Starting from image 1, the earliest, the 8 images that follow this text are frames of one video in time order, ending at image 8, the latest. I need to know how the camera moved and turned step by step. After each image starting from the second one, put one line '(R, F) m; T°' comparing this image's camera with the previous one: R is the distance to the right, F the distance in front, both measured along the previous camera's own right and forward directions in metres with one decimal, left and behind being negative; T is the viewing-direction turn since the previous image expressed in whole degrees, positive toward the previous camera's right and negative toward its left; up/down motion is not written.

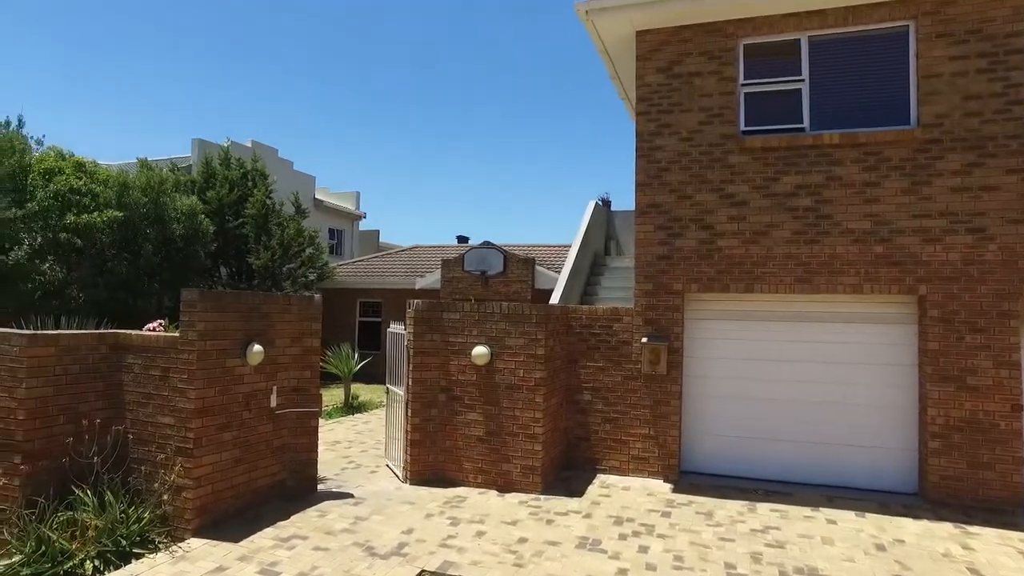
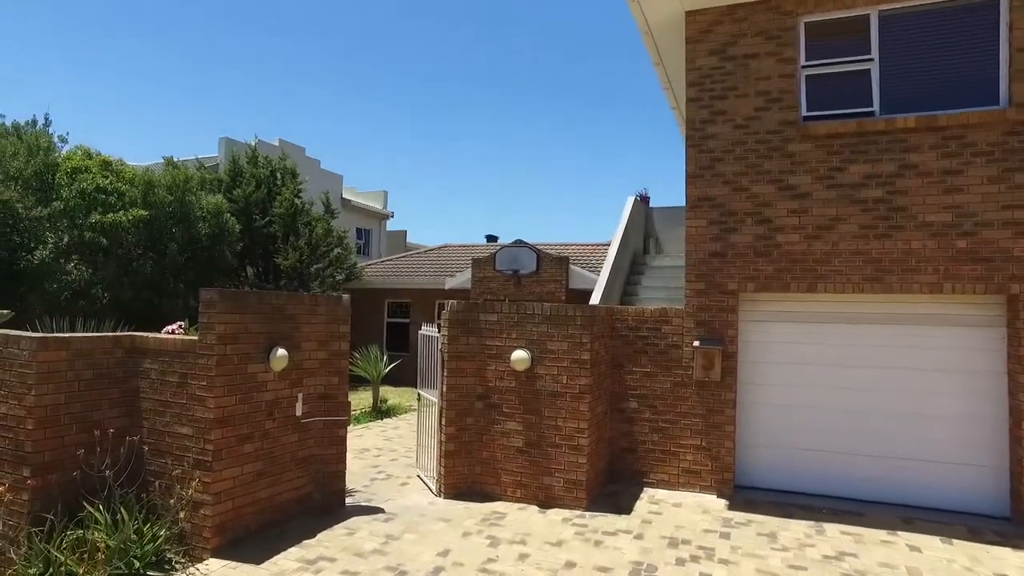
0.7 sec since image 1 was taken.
(-0.1, +0.5) m; -2°
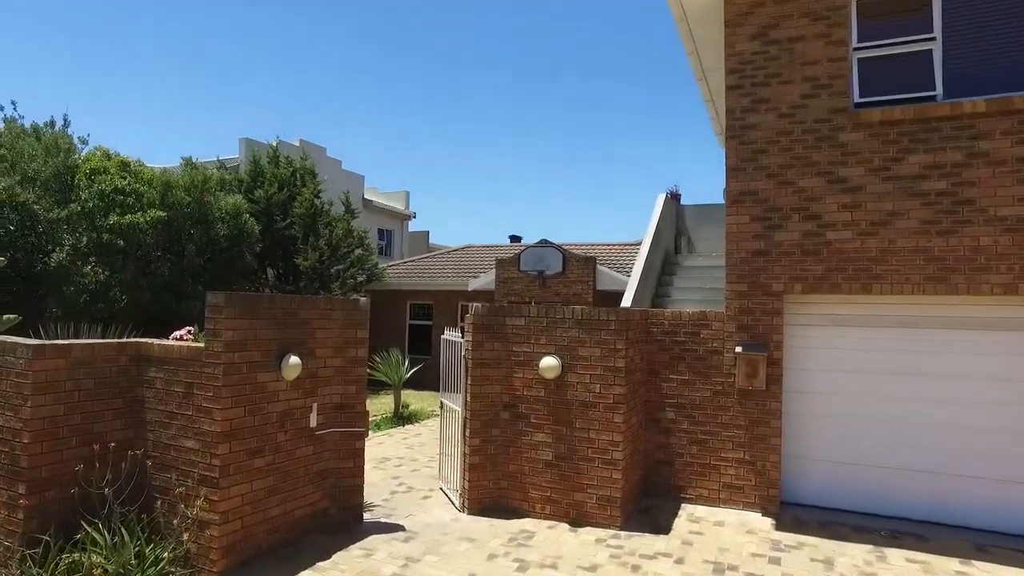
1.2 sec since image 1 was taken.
(0.0, +0.4) m; -2°
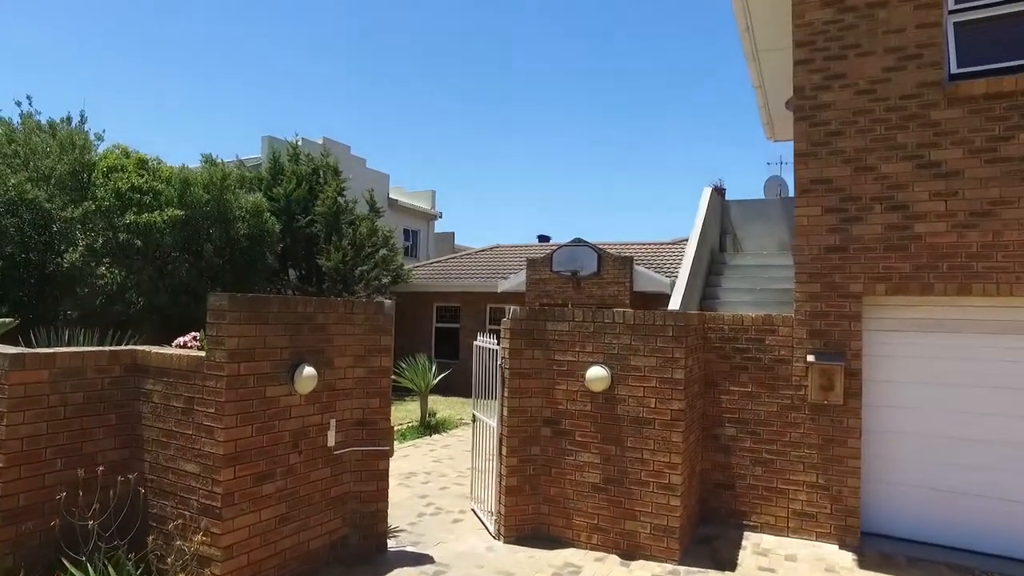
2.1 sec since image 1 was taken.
(-0.1, +0.7) m; -2°
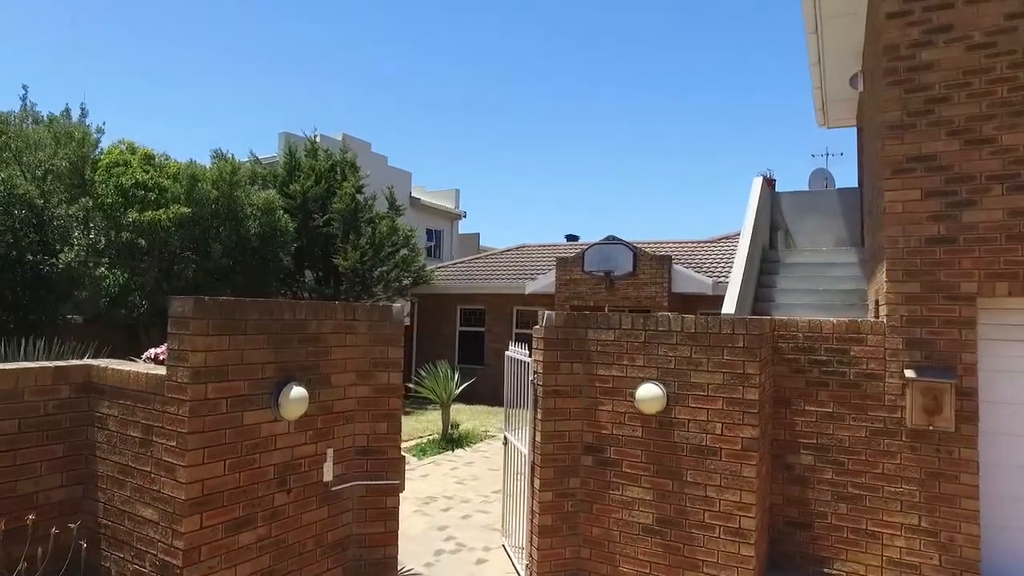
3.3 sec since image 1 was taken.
(-0.1, +0.9) m; -2°
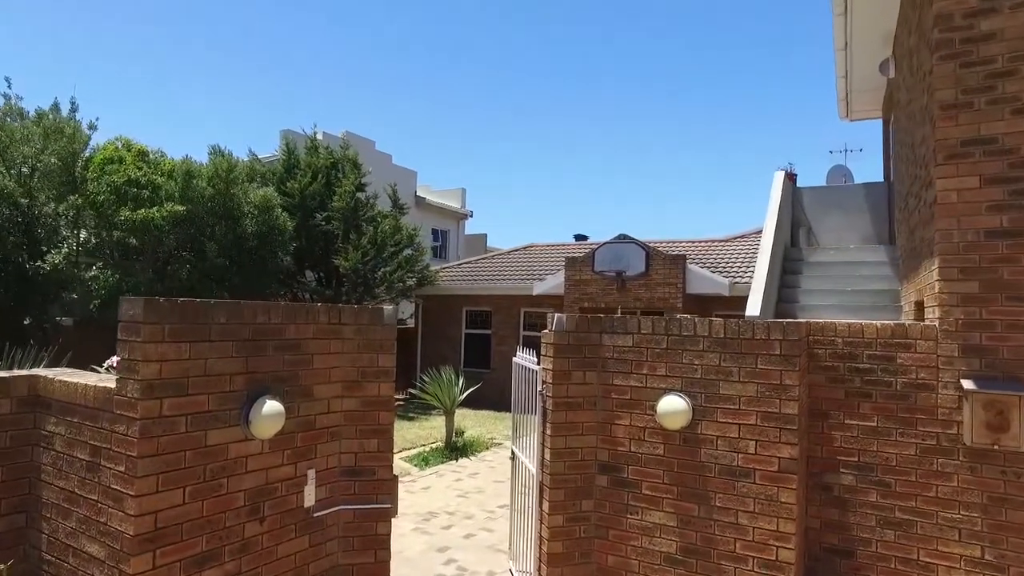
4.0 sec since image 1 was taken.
(0.0, +0.5) m; -1°
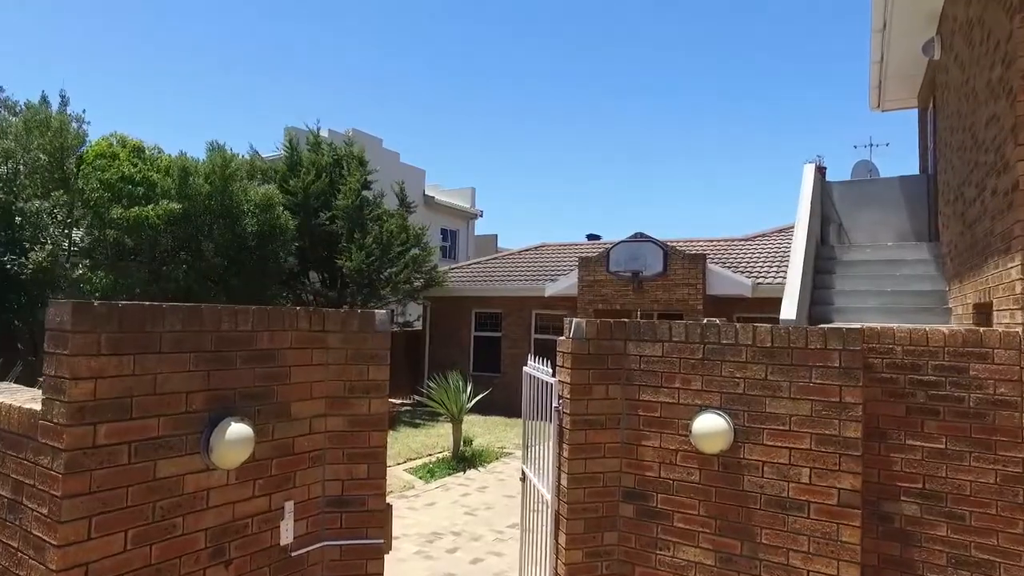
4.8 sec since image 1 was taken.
(0.0, +0.5) m; -1°
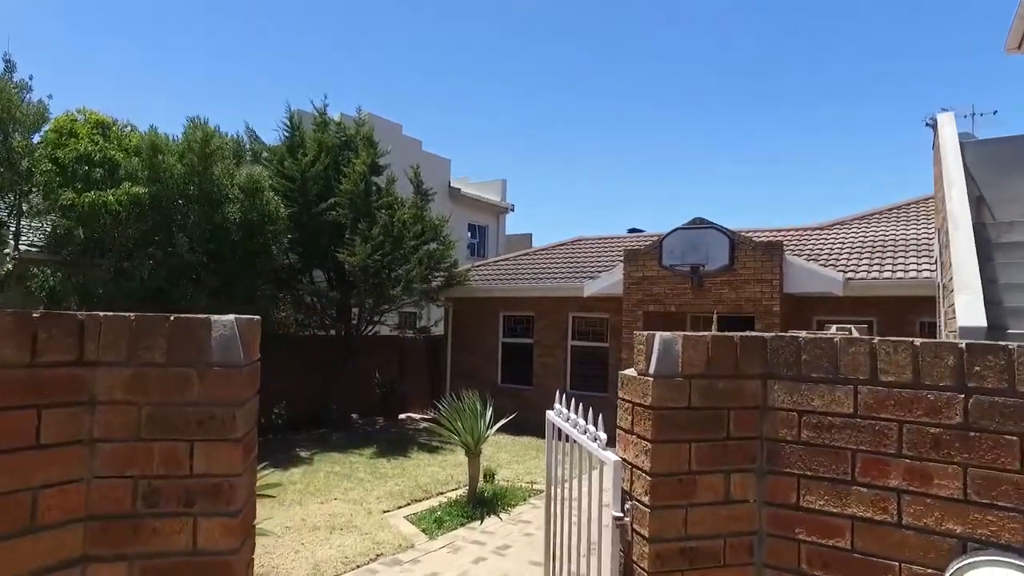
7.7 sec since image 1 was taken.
(+0.1, +2.0) m; -3°
